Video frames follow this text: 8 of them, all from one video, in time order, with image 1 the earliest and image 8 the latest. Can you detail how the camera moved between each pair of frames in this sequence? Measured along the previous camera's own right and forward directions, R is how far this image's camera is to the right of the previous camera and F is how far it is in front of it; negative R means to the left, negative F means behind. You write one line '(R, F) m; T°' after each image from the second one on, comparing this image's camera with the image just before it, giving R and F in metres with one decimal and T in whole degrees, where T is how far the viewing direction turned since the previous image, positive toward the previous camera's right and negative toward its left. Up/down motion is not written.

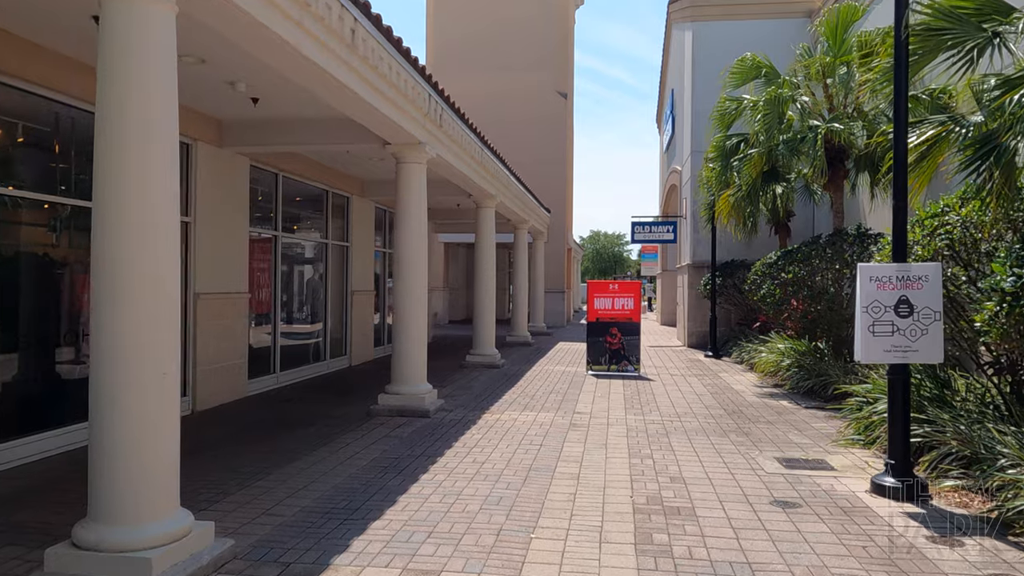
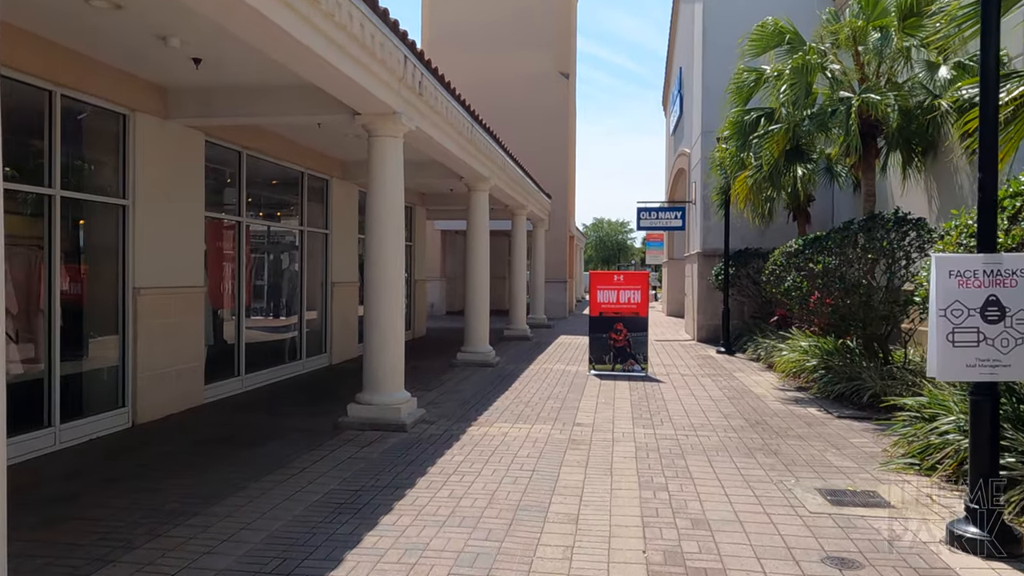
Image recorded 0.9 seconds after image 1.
(+0.1, +1.2) m; 0°
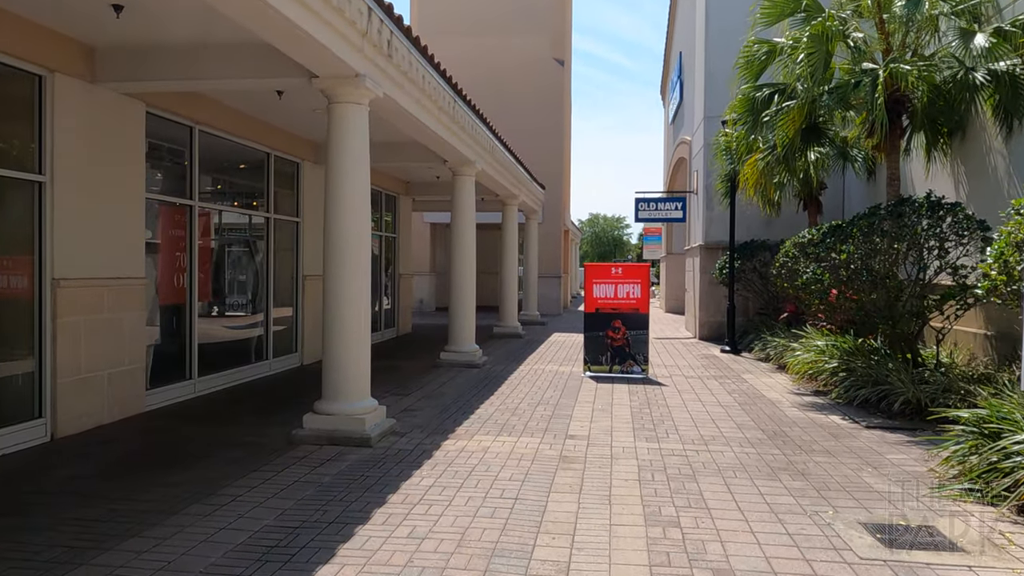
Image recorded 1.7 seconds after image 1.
(+0.1, +1.1) m; 0°
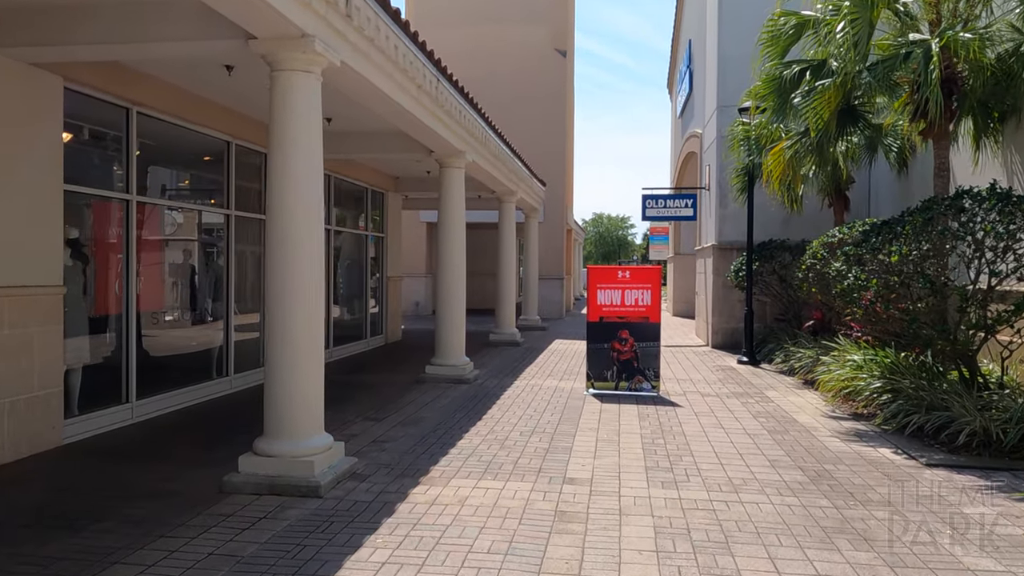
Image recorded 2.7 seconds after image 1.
(+0.1, +1.3) m; 0°
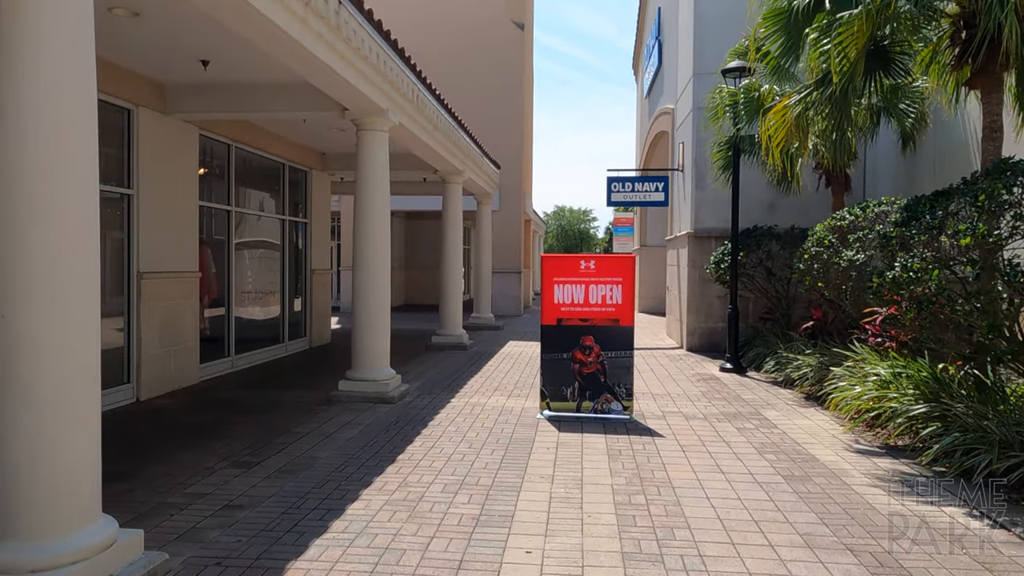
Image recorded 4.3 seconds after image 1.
(+0.3, +2.2) m; +3°
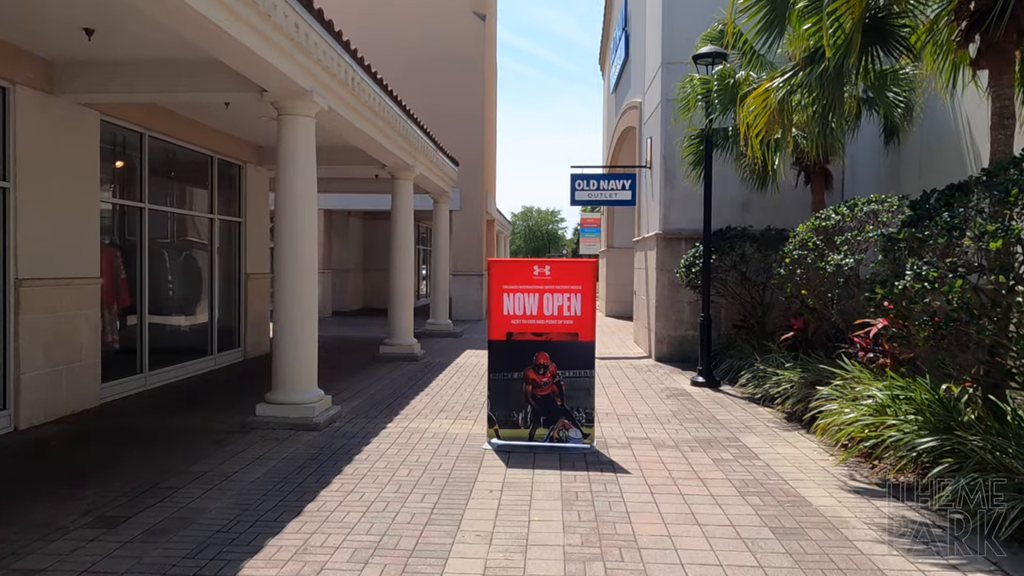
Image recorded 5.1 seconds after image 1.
(+0.2, +1.1) m; +2°
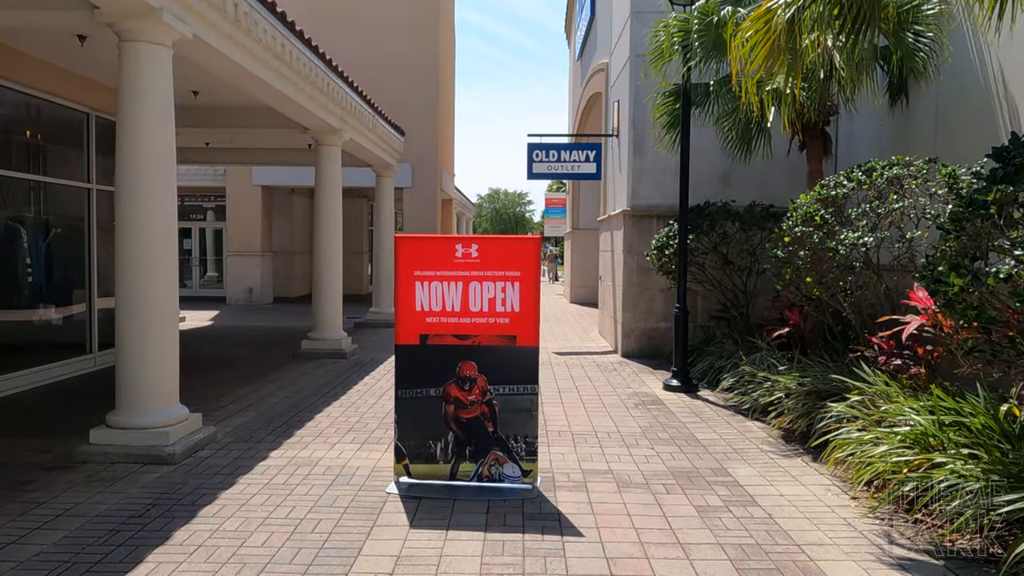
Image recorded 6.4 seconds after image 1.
(+0.4, +1.7) m; +2°
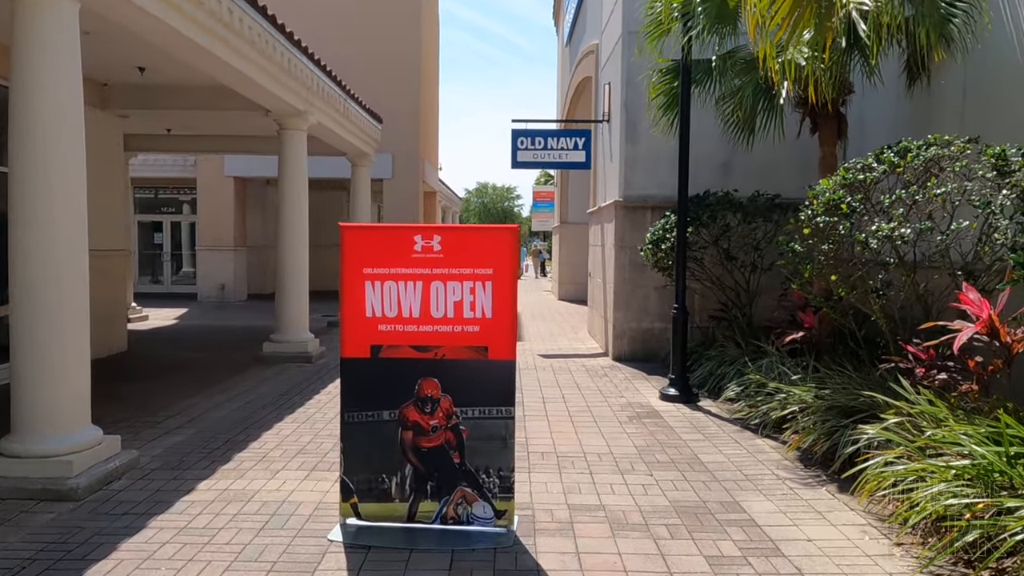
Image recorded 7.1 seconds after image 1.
(+0.1, +0.9) m; +1°
